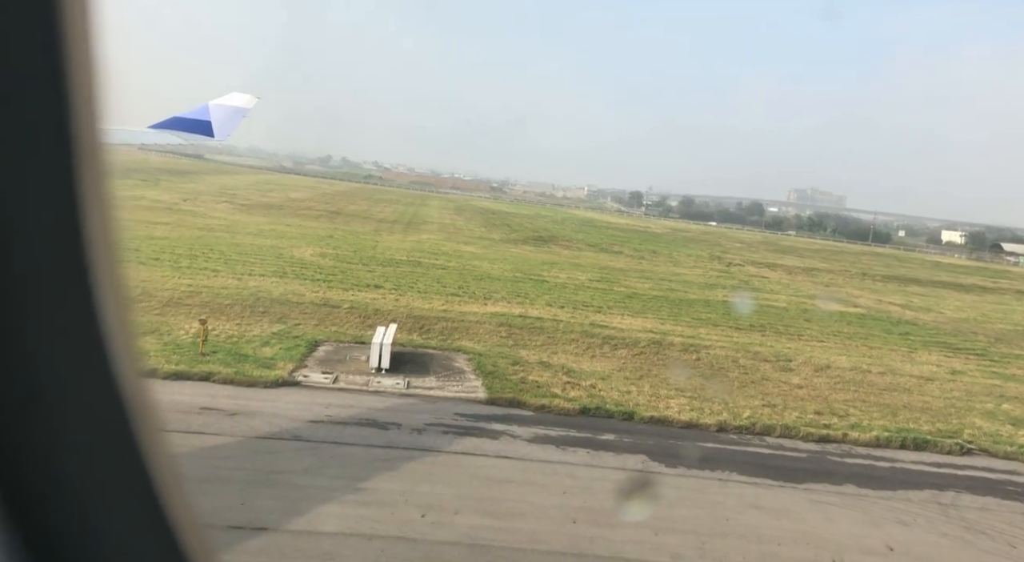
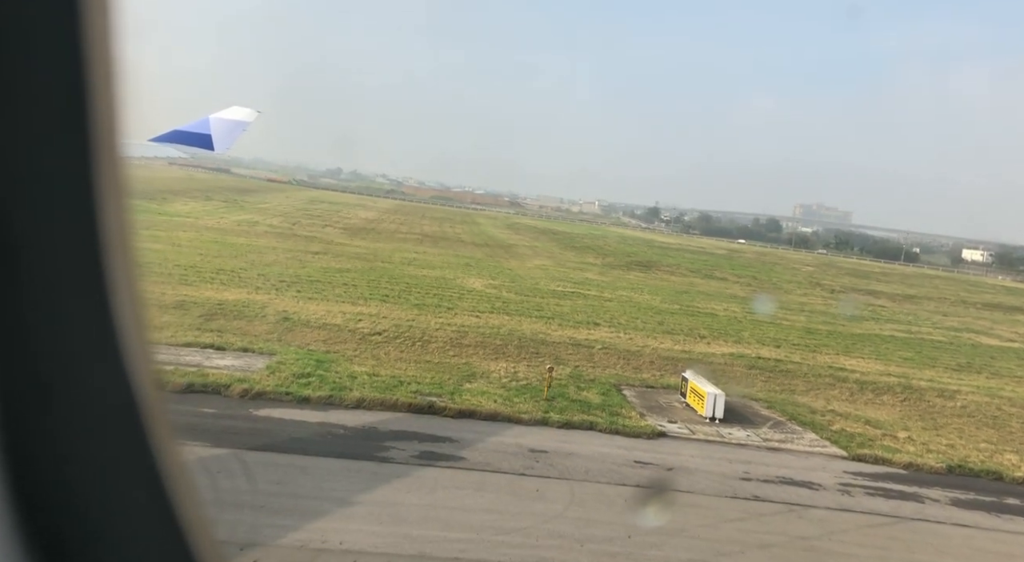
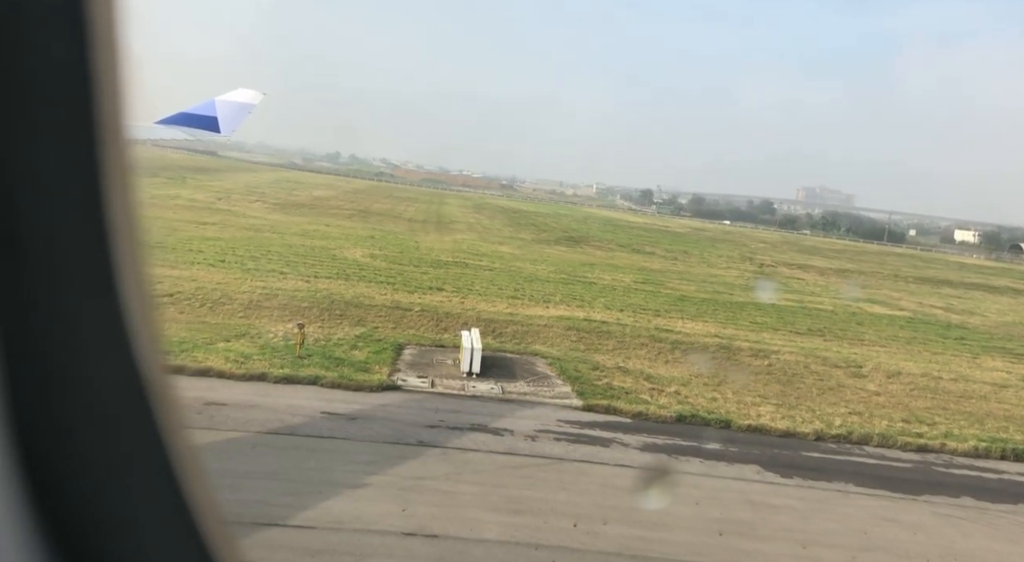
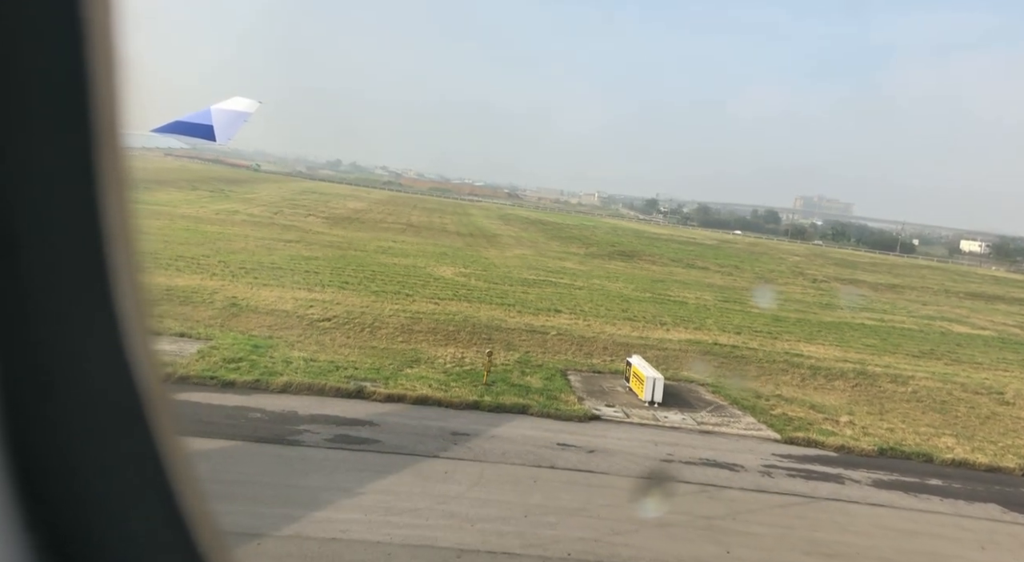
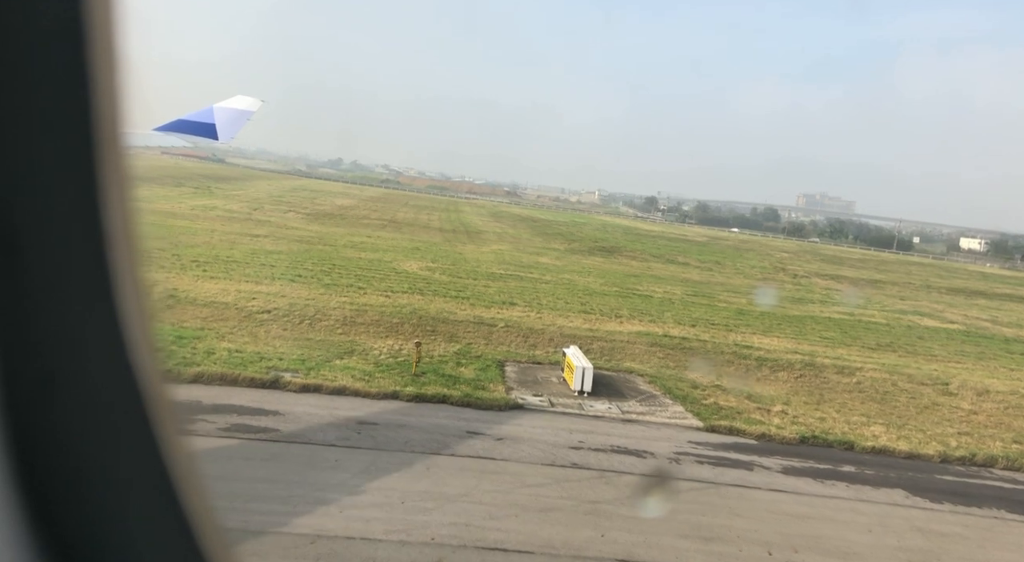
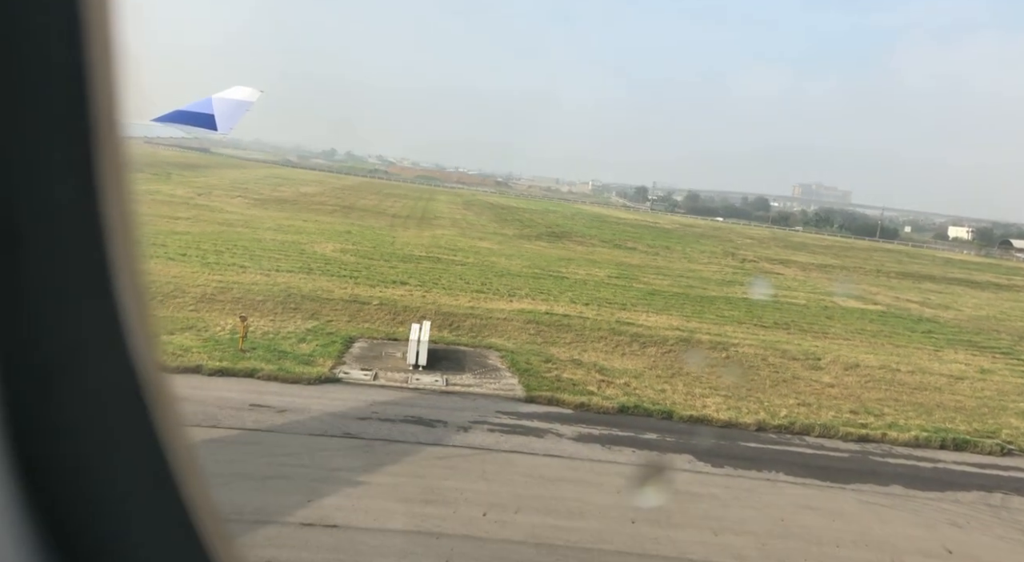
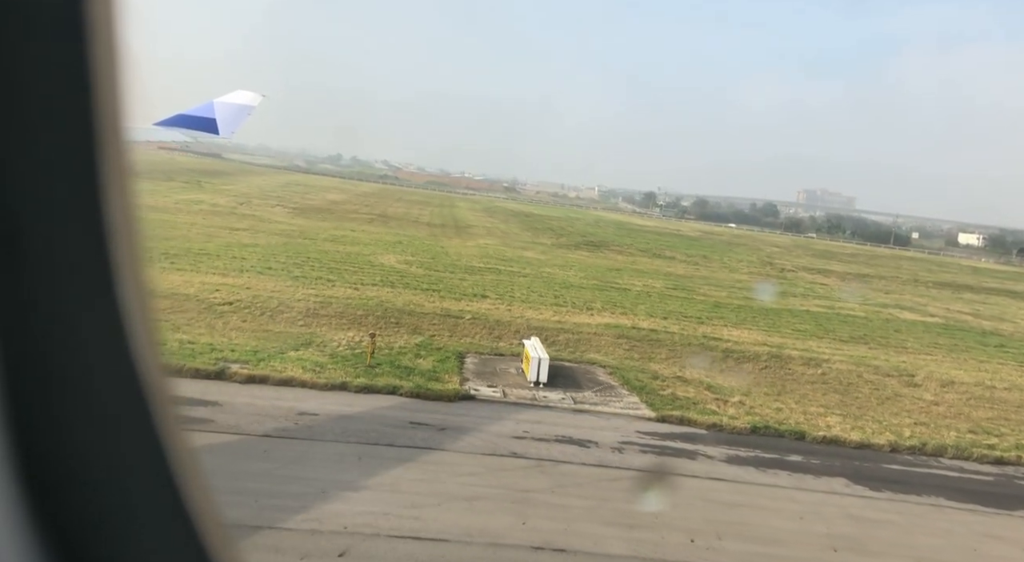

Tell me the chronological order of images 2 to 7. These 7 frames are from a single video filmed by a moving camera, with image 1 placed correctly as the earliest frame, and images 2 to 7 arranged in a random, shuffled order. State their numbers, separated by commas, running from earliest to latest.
6, 3, 7, 5, 4, 2
